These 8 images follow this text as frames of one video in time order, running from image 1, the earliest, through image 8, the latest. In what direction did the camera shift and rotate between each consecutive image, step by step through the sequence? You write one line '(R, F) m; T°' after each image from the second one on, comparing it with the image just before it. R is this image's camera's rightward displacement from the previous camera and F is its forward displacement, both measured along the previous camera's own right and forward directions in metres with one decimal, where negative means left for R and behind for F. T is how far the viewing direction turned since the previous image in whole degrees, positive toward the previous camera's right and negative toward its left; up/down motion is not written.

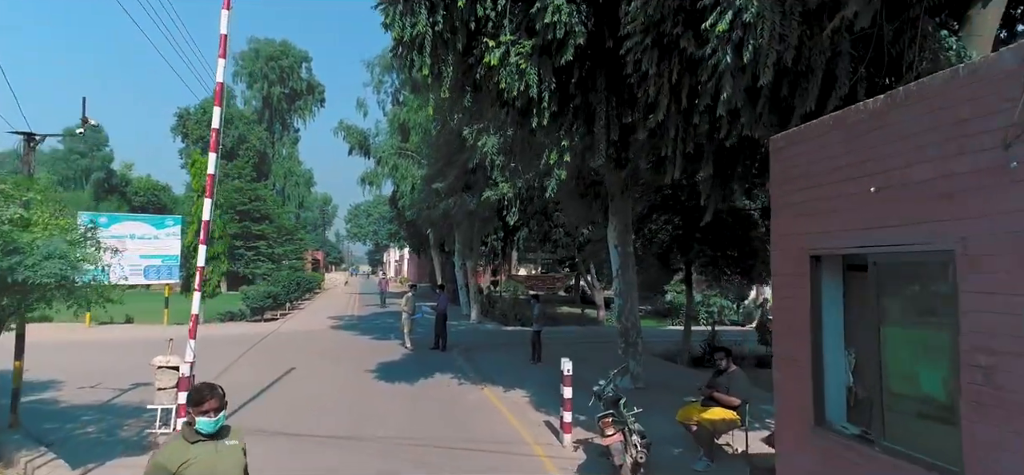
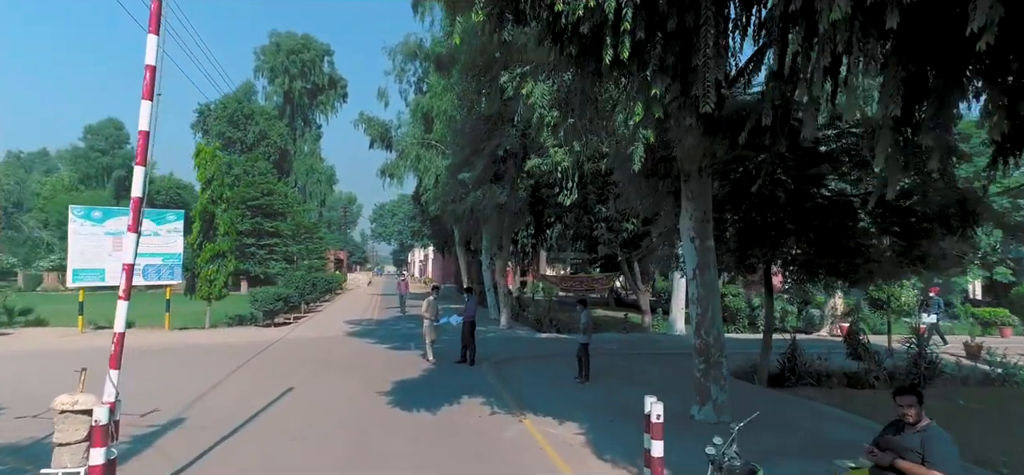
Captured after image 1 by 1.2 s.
(-0.3, +1.9) m; -3°
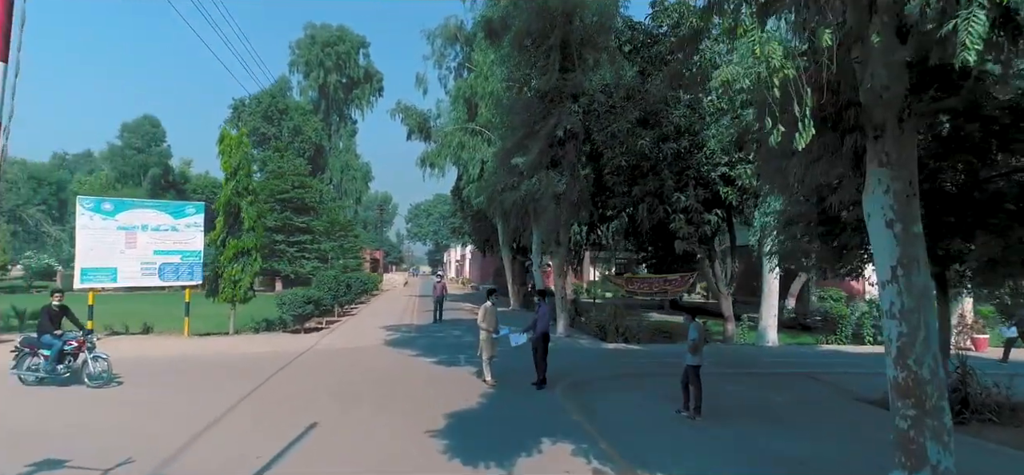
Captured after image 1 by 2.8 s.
(-0.7, +2.2) m; -4°
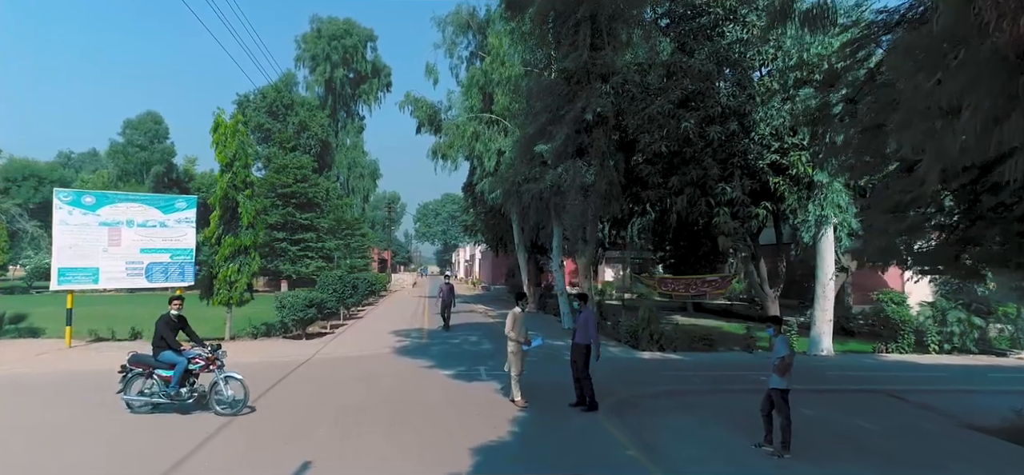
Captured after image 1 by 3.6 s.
(-0.4, +1.4) m; -1°
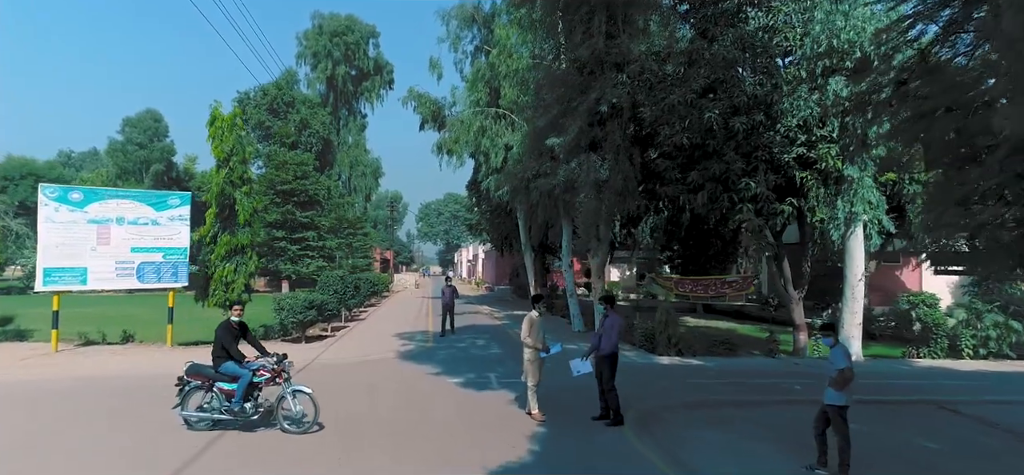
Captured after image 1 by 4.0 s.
(-0.2, +0.7) m; 0°
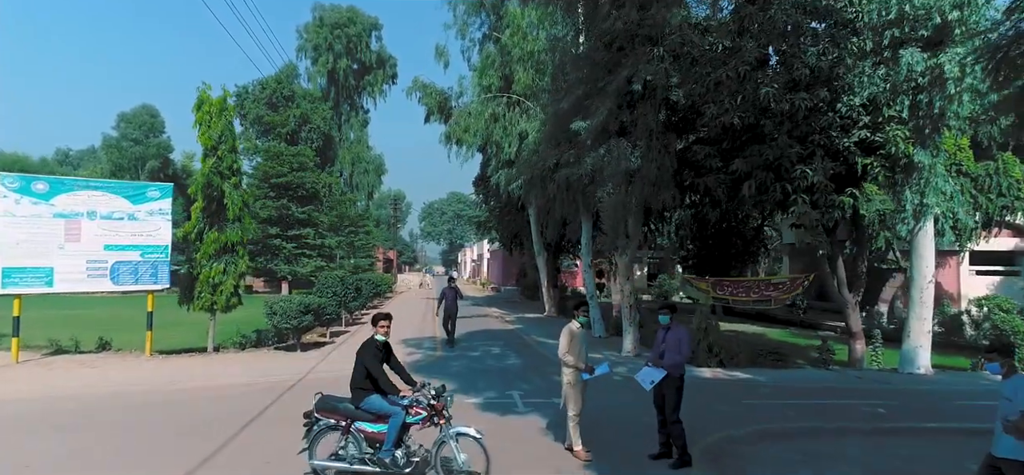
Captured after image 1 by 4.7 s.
(-0.4, +1.4) m; 0°
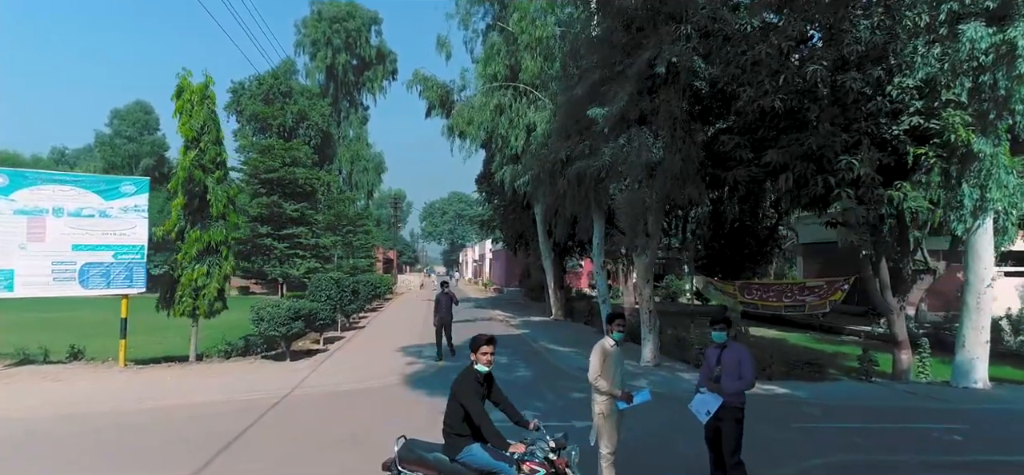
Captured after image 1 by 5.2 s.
(-0.2, +1.0) m; 0°
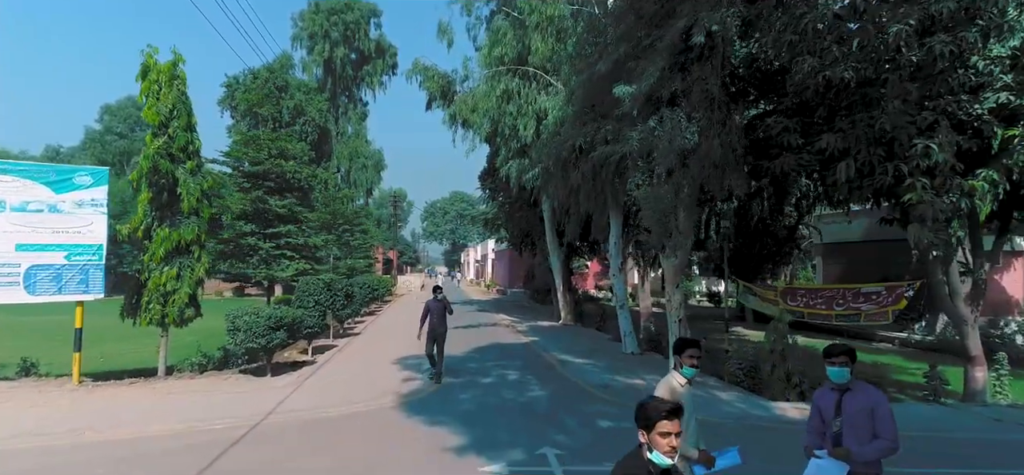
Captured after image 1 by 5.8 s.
(-0.2, +1.3) m; 0°
